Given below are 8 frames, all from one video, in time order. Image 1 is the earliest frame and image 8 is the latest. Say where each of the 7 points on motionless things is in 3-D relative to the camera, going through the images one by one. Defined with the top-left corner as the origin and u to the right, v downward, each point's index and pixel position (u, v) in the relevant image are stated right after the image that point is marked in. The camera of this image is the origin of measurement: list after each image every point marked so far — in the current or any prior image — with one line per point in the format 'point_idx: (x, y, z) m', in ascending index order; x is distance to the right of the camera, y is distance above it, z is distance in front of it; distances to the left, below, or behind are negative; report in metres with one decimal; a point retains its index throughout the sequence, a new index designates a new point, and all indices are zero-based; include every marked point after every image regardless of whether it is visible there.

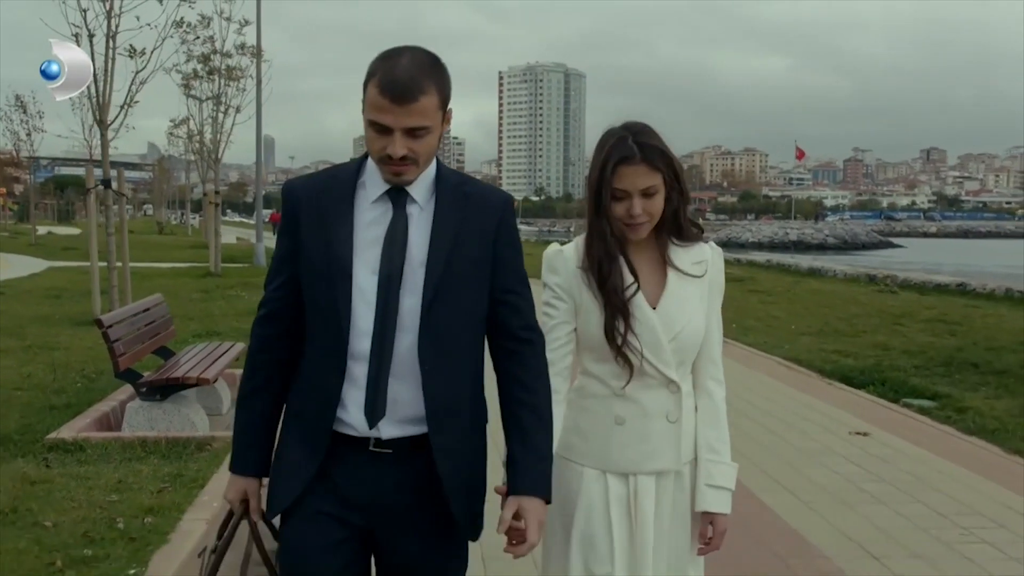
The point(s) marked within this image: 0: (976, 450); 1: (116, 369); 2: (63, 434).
0: (+2.8, -1.0, +7.0) m
1: (-2.2, -0.4, +6.3) m
2: (-2.3, -0.8, +5.9) m
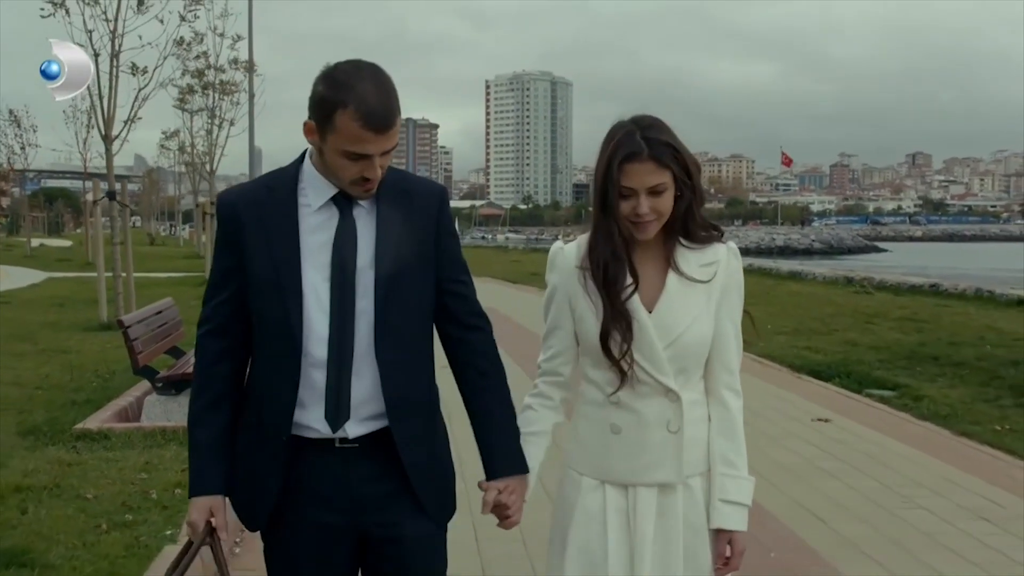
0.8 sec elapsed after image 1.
0: (+2.8, -1.0, +7.5) m
1: (-2.3, -0.5, +6.8) m
2: (-2.4, -0.8, +6.4) m
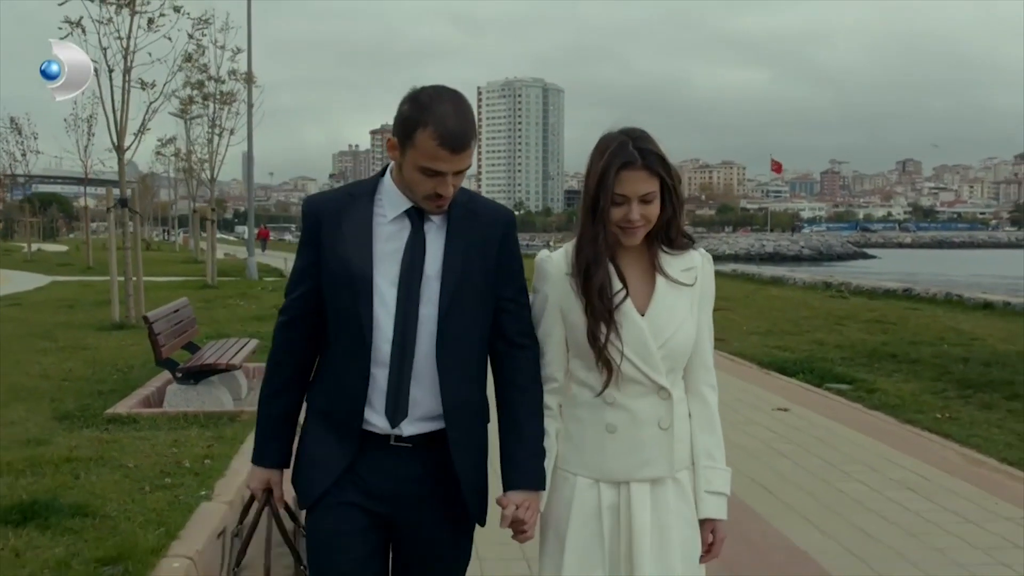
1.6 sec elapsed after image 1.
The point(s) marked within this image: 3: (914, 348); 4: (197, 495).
0: (+2.7, -1.0, +8.3) m
1: (-2.4, -0.5, +7.6) m
2: (-2.5, -0.8, +7.1) m
3: (+4.1, -0.6, +11.6) m
4: (-1.4, -0.9, +5.0) m
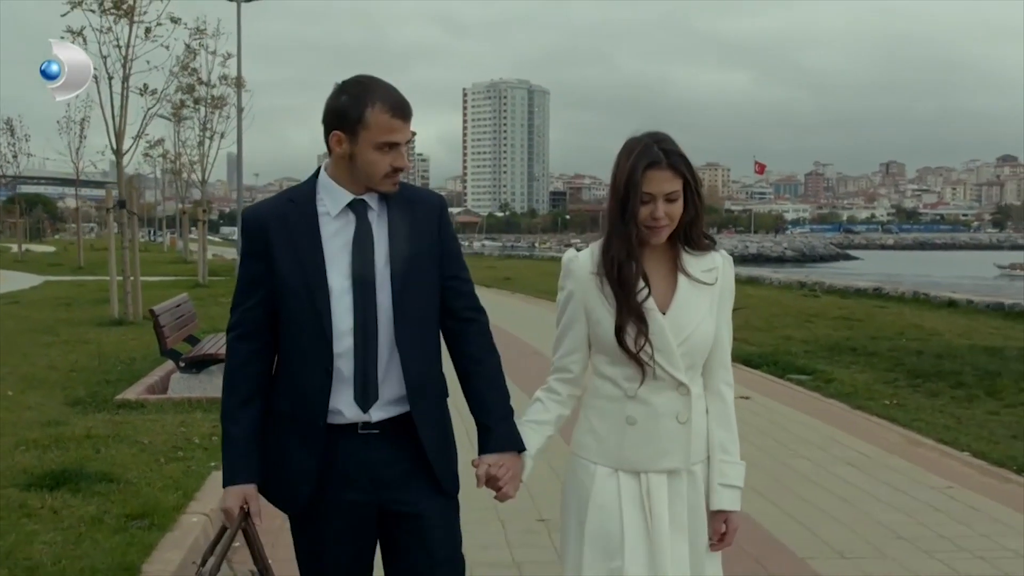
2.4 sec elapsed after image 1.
0: (+2.5, -0.9, +9.0) m
1: (-2.5, -0.4, +8.2) m
2: (-2.6, -0.7, +7.7) m
3: (+3.9, -0.6, +12.2) m
4: (-1.5, -0.9, +5.6) m
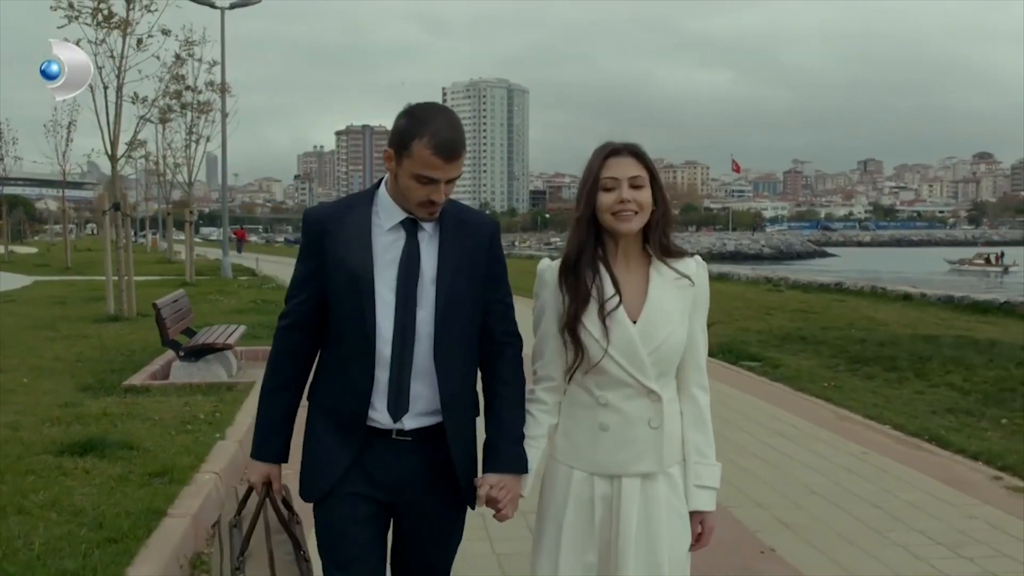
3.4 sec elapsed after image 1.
0: (+2.3, -0.9, +9.8) m
1: (-2.8, -0.4, +8.9) m
2: (-2.8, -0.7, +8.5) m
3: (+3.6, -0.5, +13.1) m
4: (-1.7, -0.8, +6.4) m
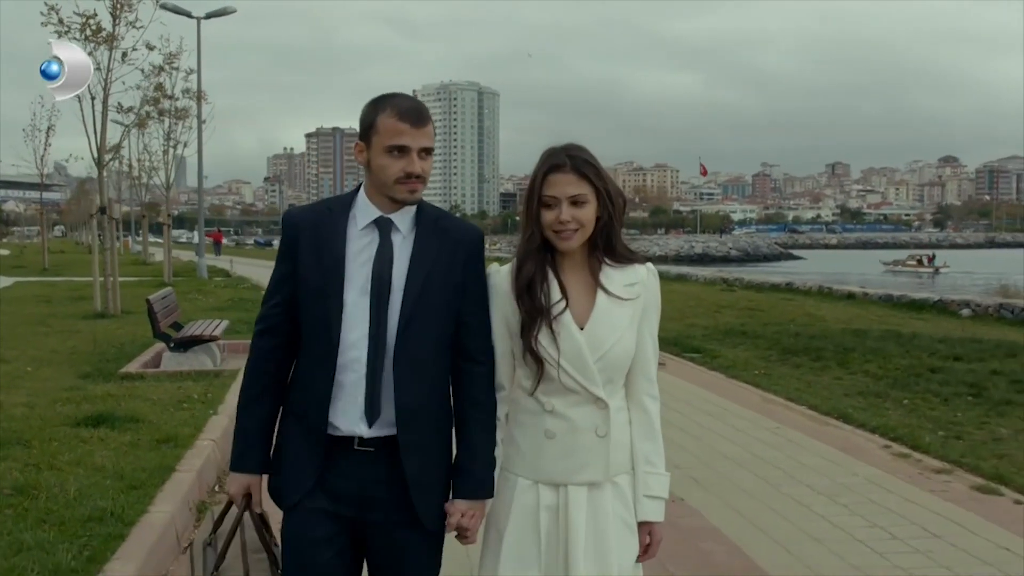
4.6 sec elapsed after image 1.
0: (+1.9, -0.9, +10.8) m
1: (-3.1, -0.4, +9.8) m
2: (-3.2, -0.7, +9.4) m
3: (+3.2, -0.5, +14.2) m
4: (-2.0, -0.8, +7.3) m
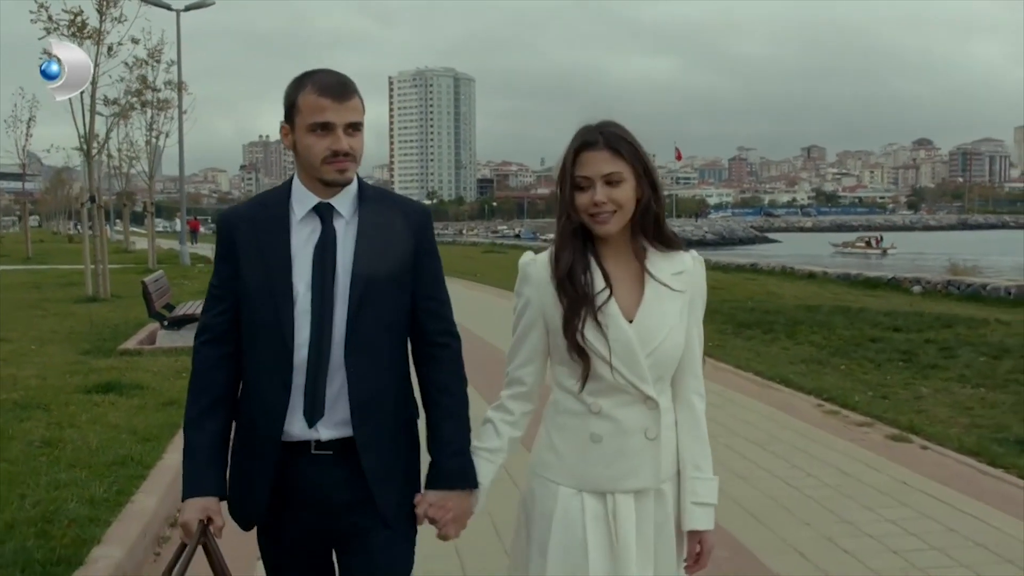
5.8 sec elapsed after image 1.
0: (+1.6, -0.6, +11.6) m
1: (-3.4, -0.2, +10.5) m
2: (-3.4, -0.5, +10.1) m
3: (+2.8, -0.2, +15.0) m
4: (-2.2, -0.7, +8.1) m
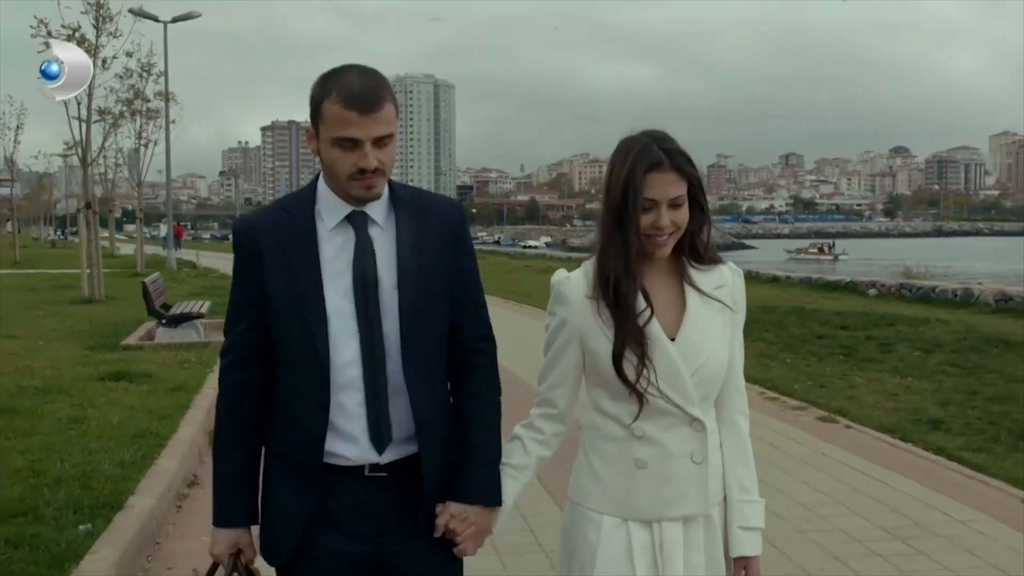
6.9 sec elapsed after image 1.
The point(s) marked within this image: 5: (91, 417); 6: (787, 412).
0: (+1.3, -0.6, +12.5) m
1: (-3.6, -0.2, +11.3) m
2: (-3.7, -0.5, +10.9) m
3: (+2.5, -0.3, +15.9) m
4: (-2.4, -0.7, +8.9) m
5: (-2.5, -0.8, +6.7) m
6: (+2.1, -0.9, +8.4) m
